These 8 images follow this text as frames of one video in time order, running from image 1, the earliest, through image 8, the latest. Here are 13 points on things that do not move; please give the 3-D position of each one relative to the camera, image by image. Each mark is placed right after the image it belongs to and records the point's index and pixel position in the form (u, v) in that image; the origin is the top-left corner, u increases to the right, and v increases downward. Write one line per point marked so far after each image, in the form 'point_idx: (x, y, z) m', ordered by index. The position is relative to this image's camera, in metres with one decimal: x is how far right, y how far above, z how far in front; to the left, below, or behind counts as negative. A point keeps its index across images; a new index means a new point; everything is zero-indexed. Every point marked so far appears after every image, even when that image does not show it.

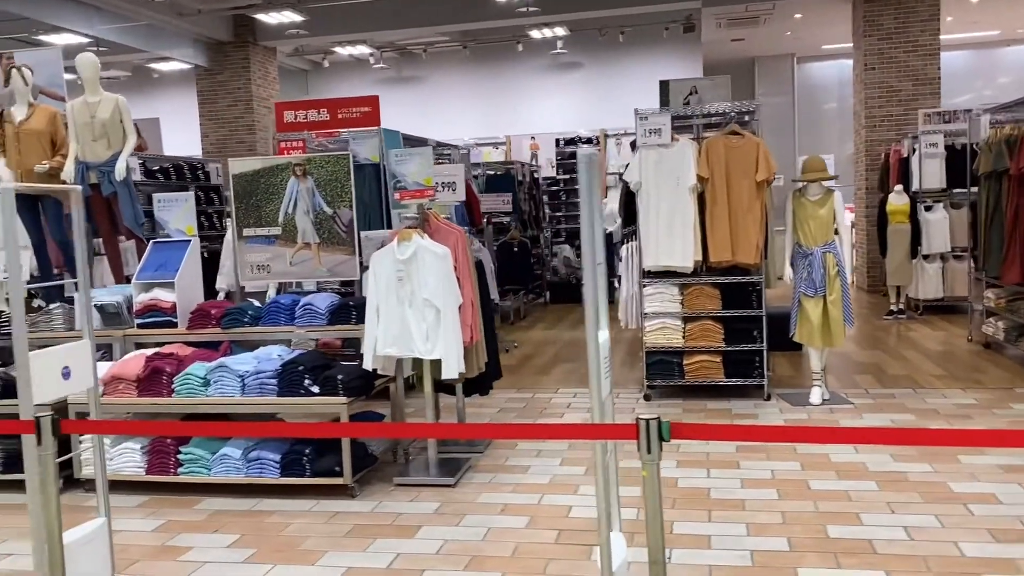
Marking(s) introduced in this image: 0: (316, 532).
0: (-0.8, -1.0, +3.8) m
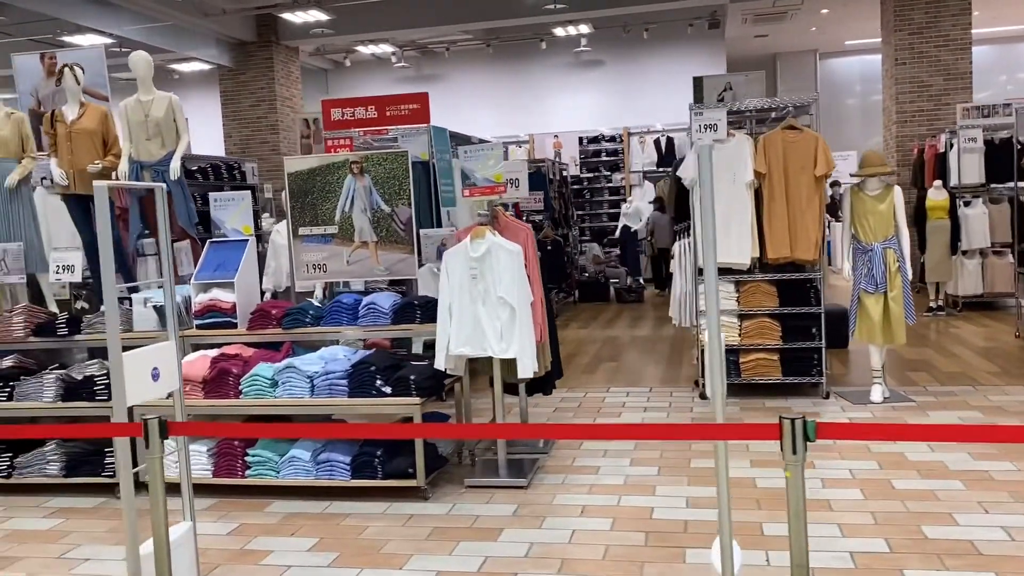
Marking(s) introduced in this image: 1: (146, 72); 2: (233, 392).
0: (-0.5, -1.0, +3.7) m
1: (-2.1, +1.3, +5.2) m
2: (-1.3, -0.5, +4.3) m
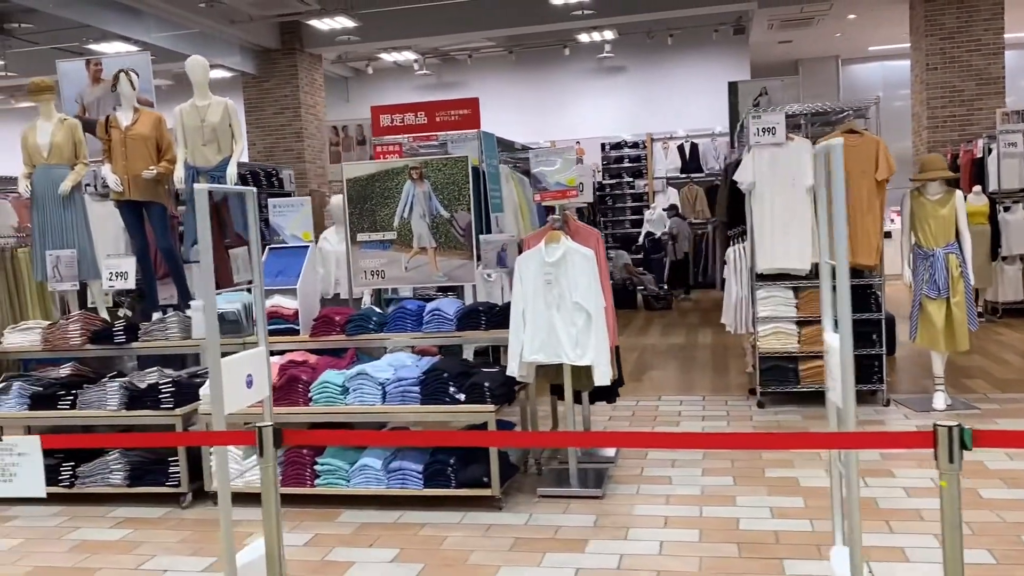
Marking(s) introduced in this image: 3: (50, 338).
0: (-0.1, -1.0, +3.6) m
1: (-1.8, +1.2, +5.2) m
2: (-1.0, -0.5, +4.2) m
3: (-2.6, -0.3, +5.1) m
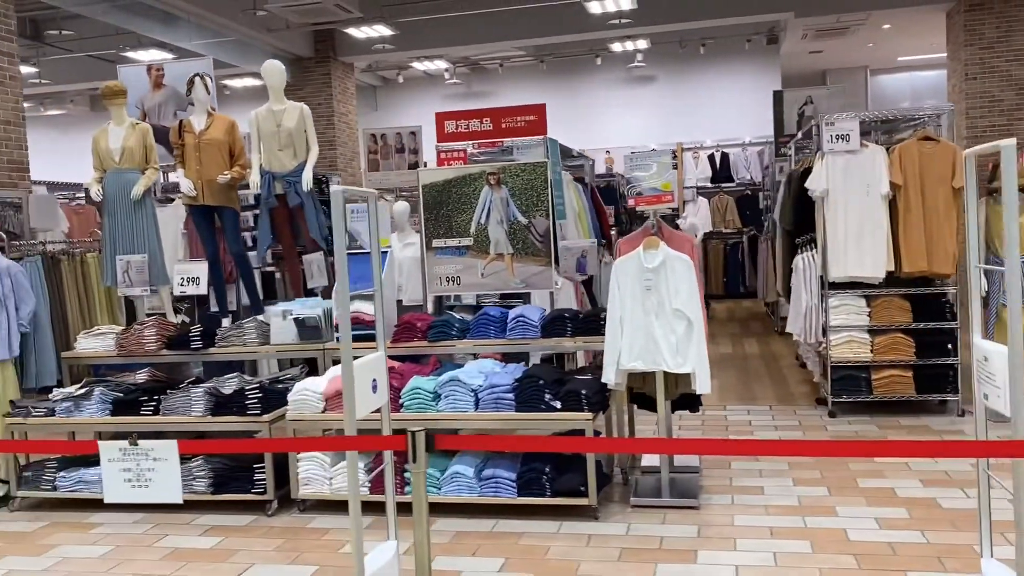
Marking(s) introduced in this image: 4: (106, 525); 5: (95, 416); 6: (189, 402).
0: (+0.3, -1.1, +3.6) m
1: (-1.3, +1.2, +5.2) m
2: (-0.6, -0.6, +4.2) m
3: (-2.2, -0.3, +5.0) m
4: (-2.0, -1.1, +4.3) m
5: (-2.1, -0.6, +4.5) m
6: (-1.6, -0.6, +4.4) m
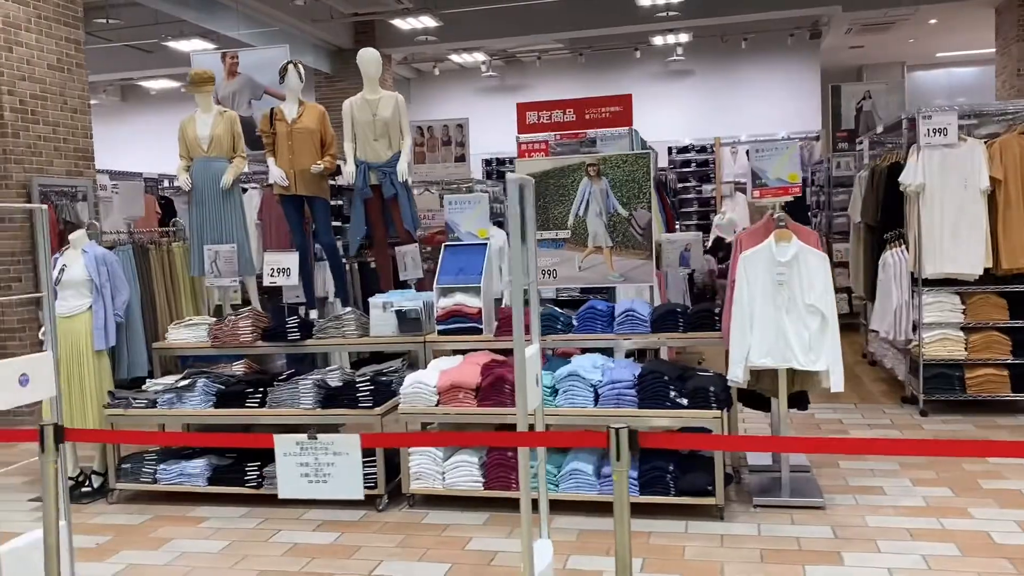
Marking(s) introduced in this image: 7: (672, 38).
0: (+0.8, -1.0, +3.5) m
1: (-0.8, +1.2, +5.1) m
2: (0.0, -0.5, +4.1) m
3: (-1.6, -0.3, +4.9) m
4: (-1.4, -1.1, +4.3) m
5: (-1.5, -0.6, +4.4) m
6: (-1.0, -0.5, +4.3) m
7: (+2.5, +3.9, +14.0) m
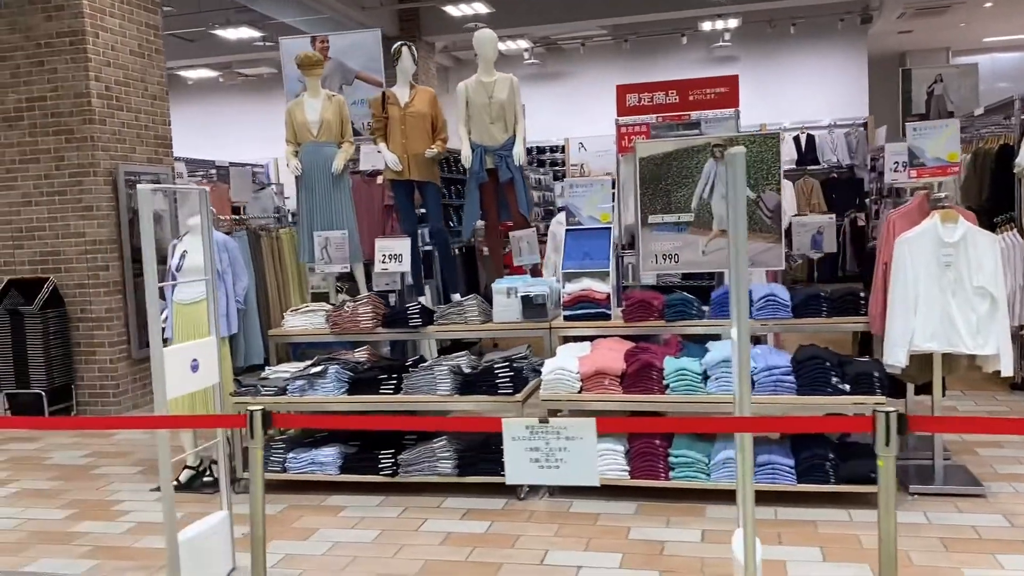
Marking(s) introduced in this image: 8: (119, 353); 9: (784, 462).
0: (+1.5, -1.0, +3.4) m
1: (-0.1, +1.3, +5.0) m
2: (+0.6, -0.4, +4.0) m
3: (-0.9, -0.2, +4.9) m
4: (-0.8, -1.0, +4.2) m
5: (-0.9, -0.5, +4.3) m
6: (-0.4, -0.4, +4.2) m
7: (+3.2, +4.1, +13.9) m
8: (-2.9, -0.5, +6.6) m
9: (+1.2, -0.7, +3.9) m
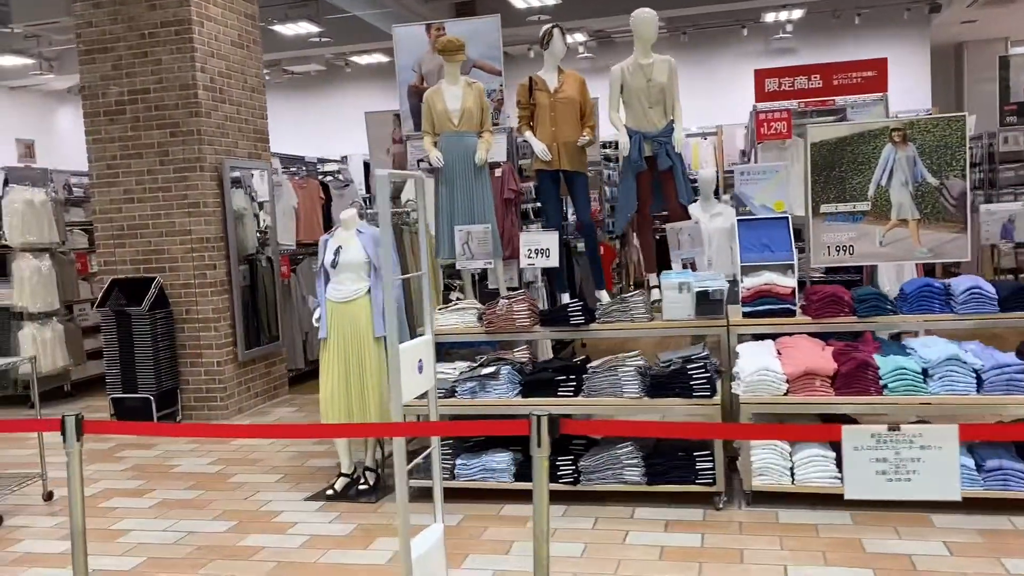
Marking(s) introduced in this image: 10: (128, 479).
0: (+2.3, -0.9, +3.1) m
1: (+0.7, +1.3, +4.7) m
2: (+1.5, -0.4, +3.7) m
3: (-0.1, -0.2, +4.6) m
4: (+0.1, -1.0, +3.9) m
5: (0.0, -0.5, +4.1) m
6: (+0.5, -0.4, +4.0) m
7: (+4.1, +4.1, +13.6) m
8: (-2.0, -0.5, +6.4) m
9: (+2.0, -0.7, +3.6) m
10: (-2.1, -1.1, +5.0) m
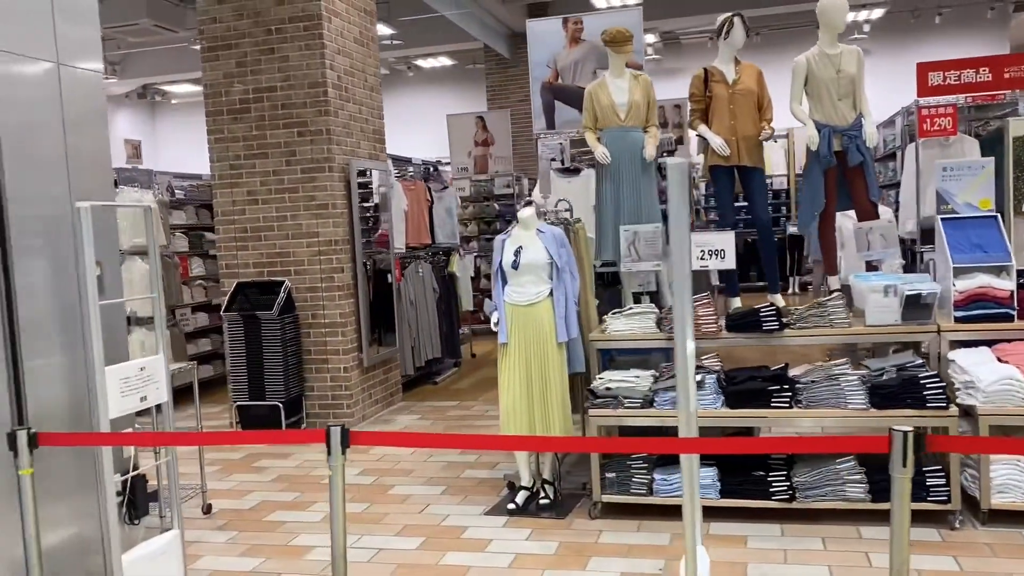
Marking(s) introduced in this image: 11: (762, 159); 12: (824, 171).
0: (+3.2, -0.9, +2.8) m
1: (+1.6, +1.3, +4.4) m
2: (+2.4, -0.4, +3.4) m
3: (+0.8, -0.2, +4.3) m
4: (+1.0, -1.0, +3.6) m
5: (+0.9, -0.5, +3.8) m
6: (+1.4, -0.4, +3.7) m
7: (+5.2, +4.1, +13.3) m
8: (-1.1, -0.5, +6.1) m
9: (+2.9, -0.7, +3.3) m
10: (-1.2, -1.1, +4.7) m
11: (+1.3, +0.7, +4.6) m
12: (+1.6, +0.6, +4.5) m
